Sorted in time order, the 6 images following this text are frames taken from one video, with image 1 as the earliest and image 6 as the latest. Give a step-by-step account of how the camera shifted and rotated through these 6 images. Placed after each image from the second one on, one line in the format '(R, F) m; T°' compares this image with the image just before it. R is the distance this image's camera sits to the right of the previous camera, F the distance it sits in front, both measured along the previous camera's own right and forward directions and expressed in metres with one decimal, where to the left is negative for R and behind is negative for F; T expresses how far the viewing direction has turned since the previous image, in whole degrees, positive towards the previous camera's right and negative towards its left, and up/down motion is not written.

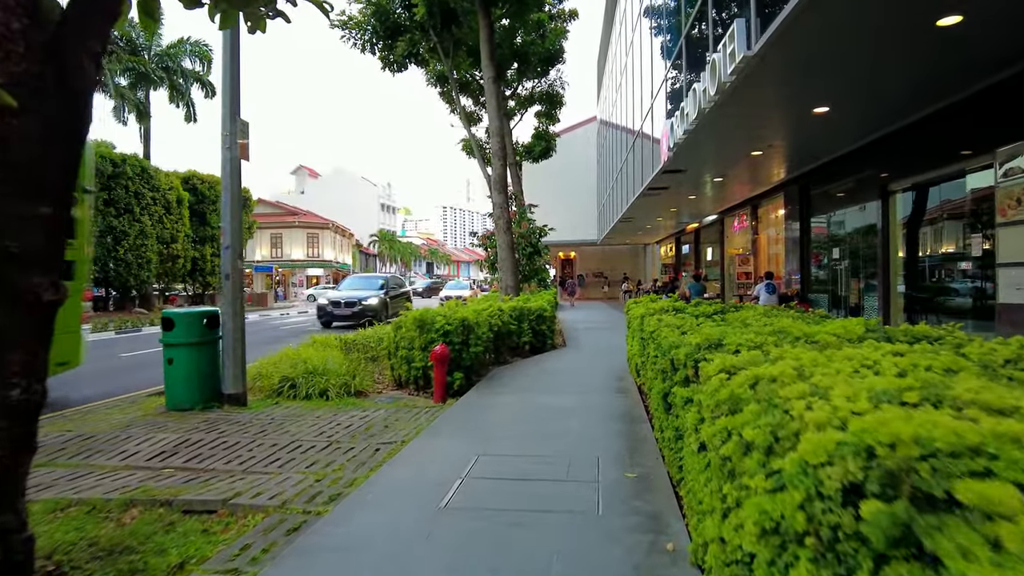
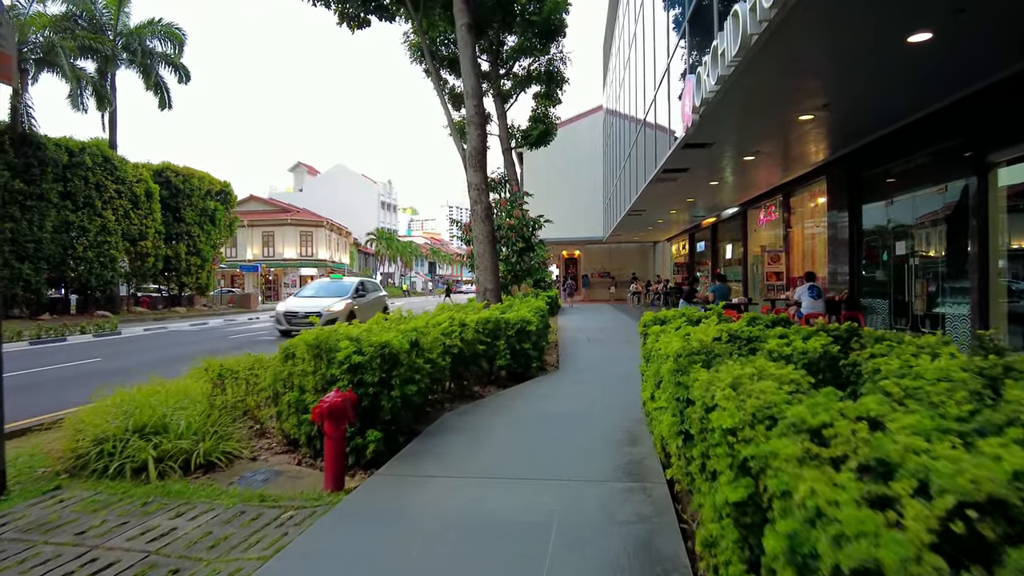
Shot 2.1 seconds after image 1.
(+0.4, +2.6) m; -1°
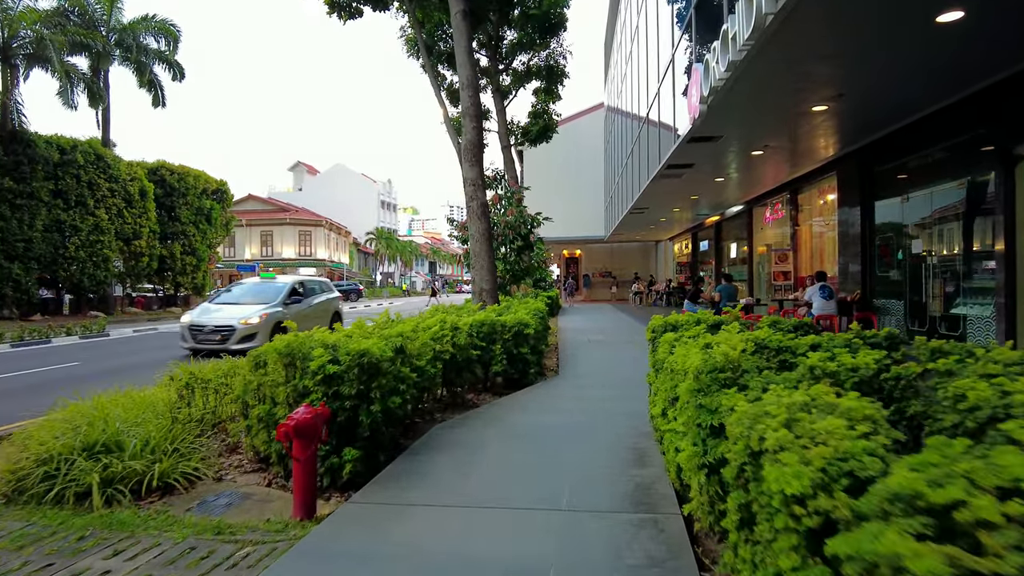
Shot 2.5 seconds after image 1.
(0.0, +0.5) m; 0°
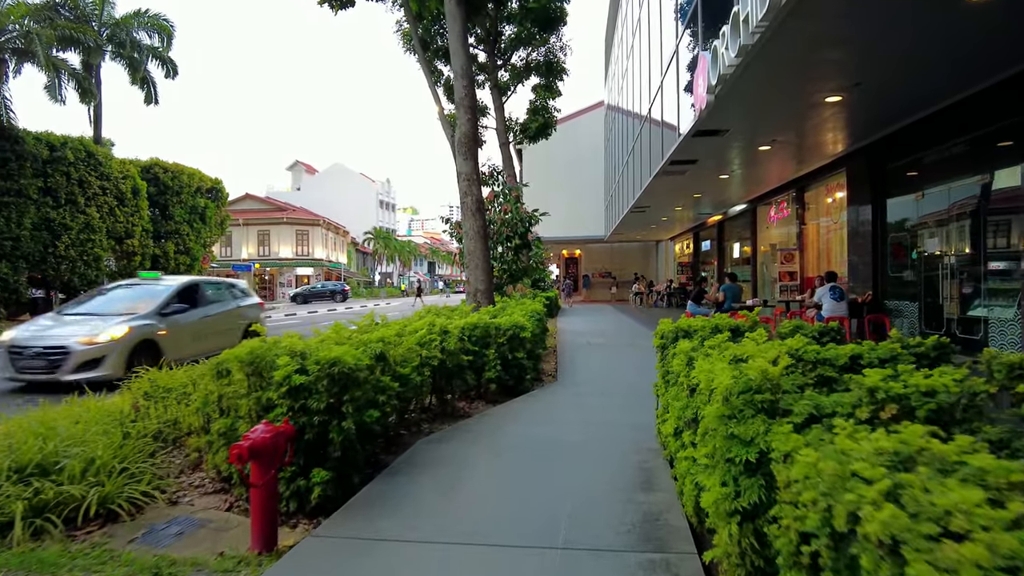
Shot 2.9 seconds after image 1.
(0.0, +0.5) m; 0°
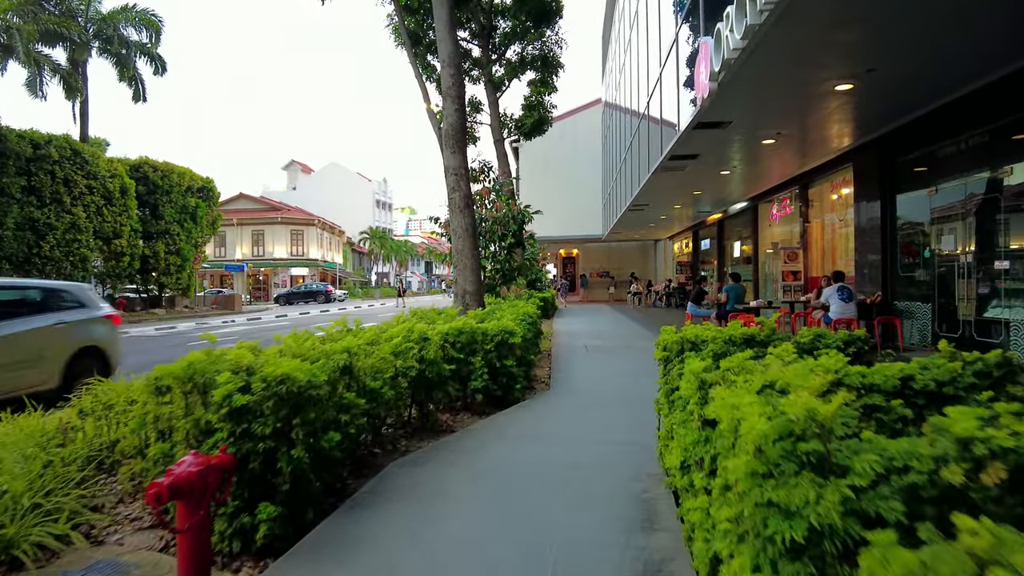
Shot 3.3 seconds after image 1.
(+0.1, +0.5) m; 0°
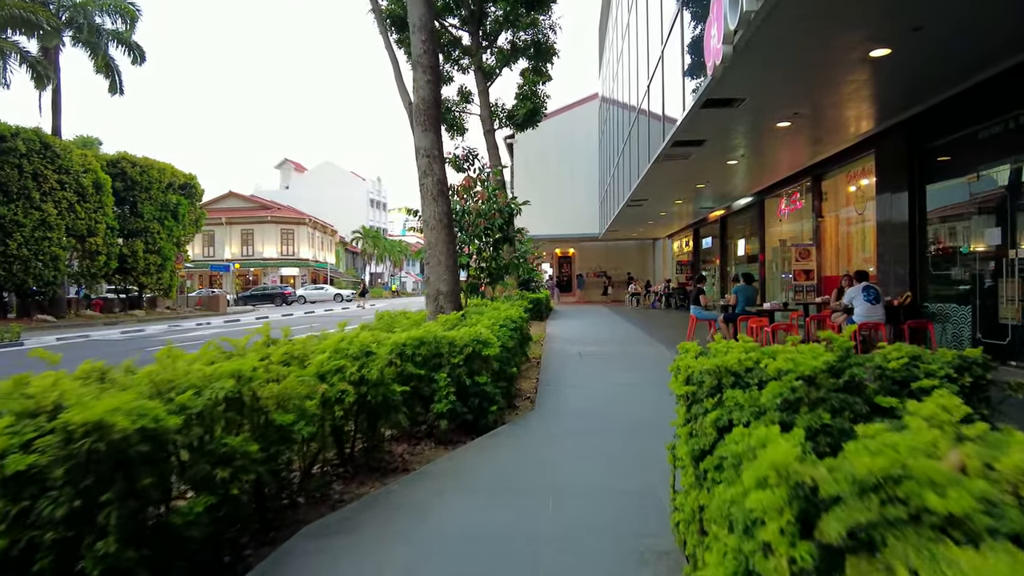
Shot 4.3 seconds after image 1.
(+0.2, +1.1) m; 0°
